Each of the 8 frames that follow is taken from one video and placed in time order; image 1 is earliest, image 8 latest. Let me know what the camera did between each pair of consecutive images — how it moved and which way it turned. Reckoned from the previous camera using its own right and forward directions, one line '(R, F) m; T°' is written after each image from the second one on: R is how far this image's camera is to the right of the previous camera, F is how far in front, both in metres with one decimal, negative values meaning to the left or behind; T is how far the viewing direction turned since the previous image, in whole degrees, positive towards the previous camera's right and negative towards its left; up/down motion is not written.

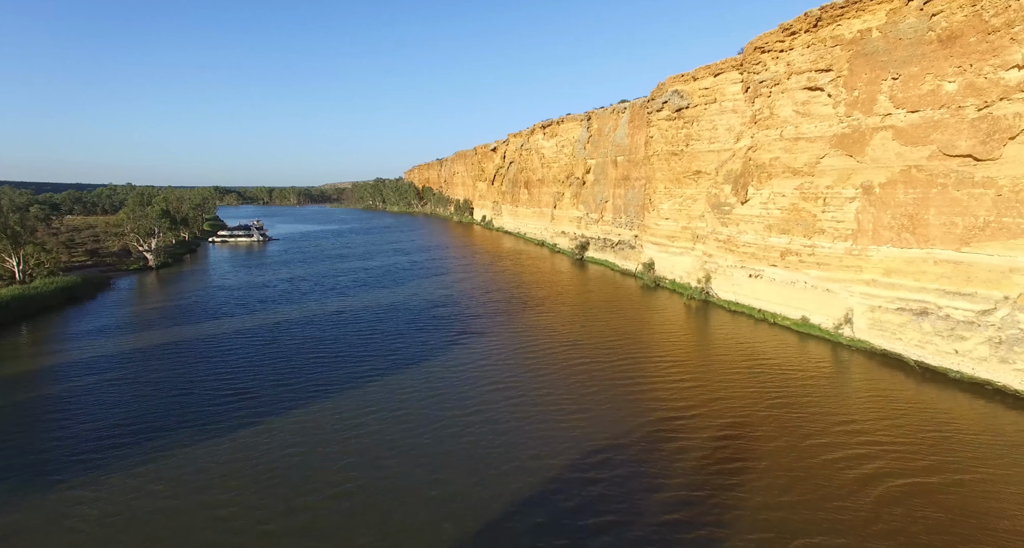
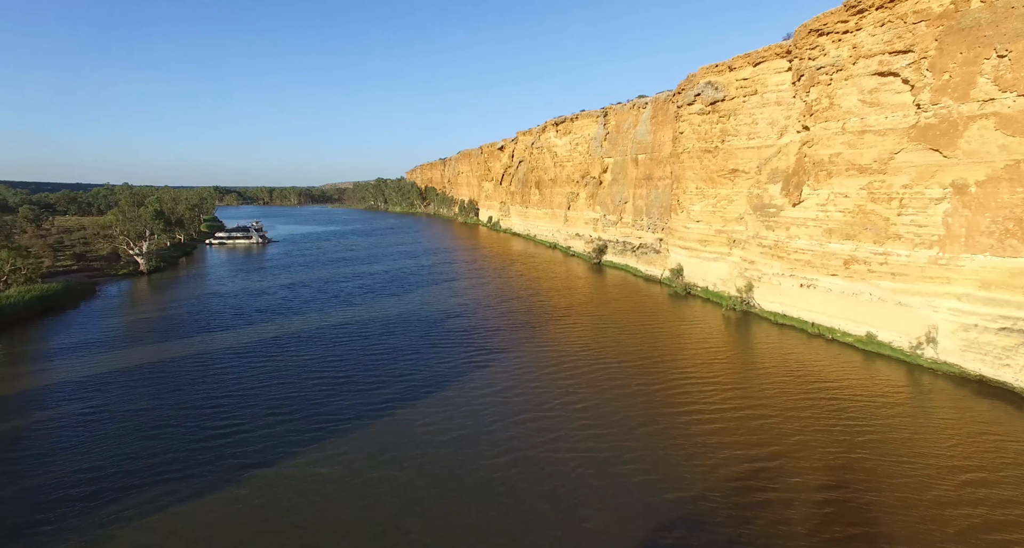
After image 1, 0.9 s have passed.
(-0.8, +2.0) m; 0°
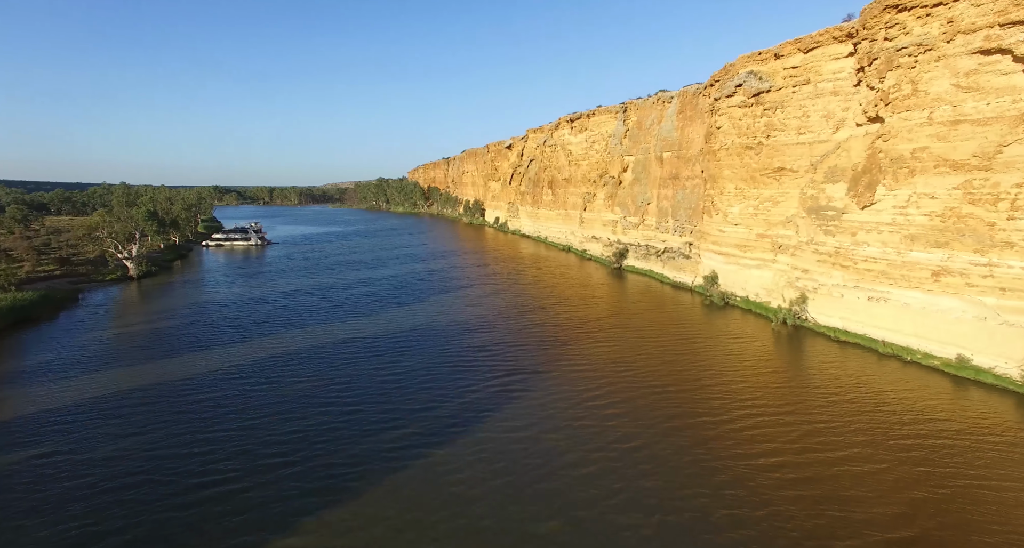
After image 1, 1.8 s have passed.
(-0.8, +2.1) m; 0°
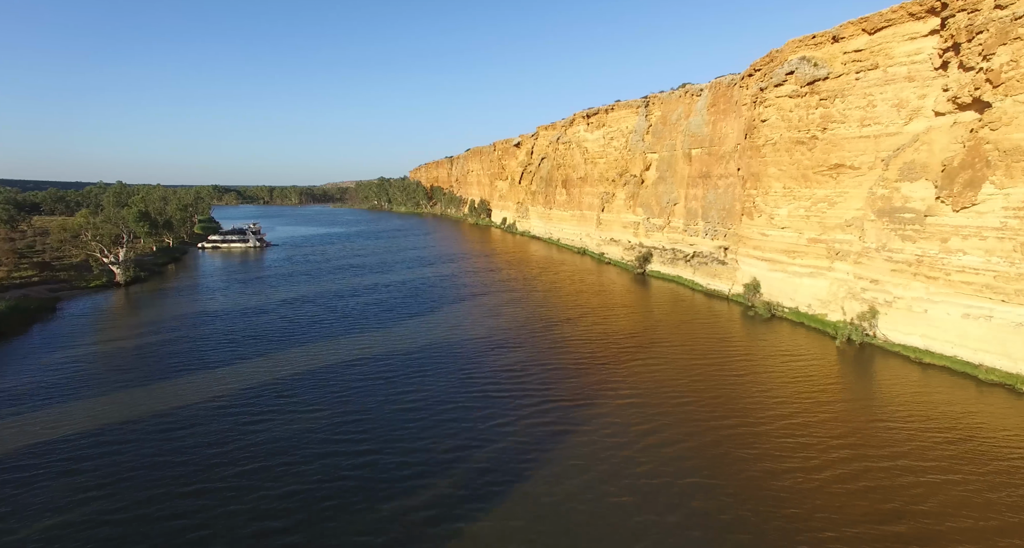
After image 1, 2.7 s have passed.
(-0.8, +2.2) m; 0°
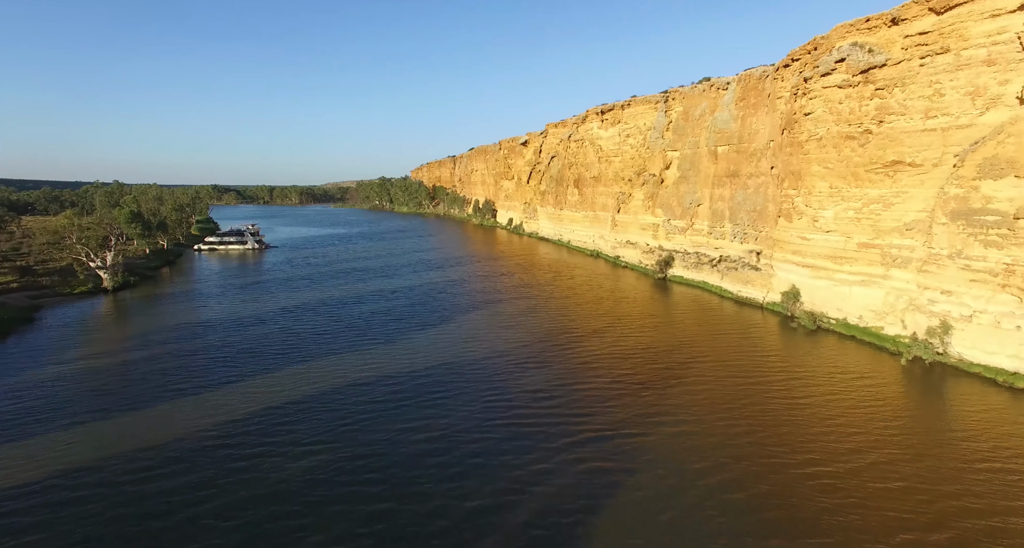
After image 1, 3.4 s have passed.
(-0.7, +1.8) m; 0°
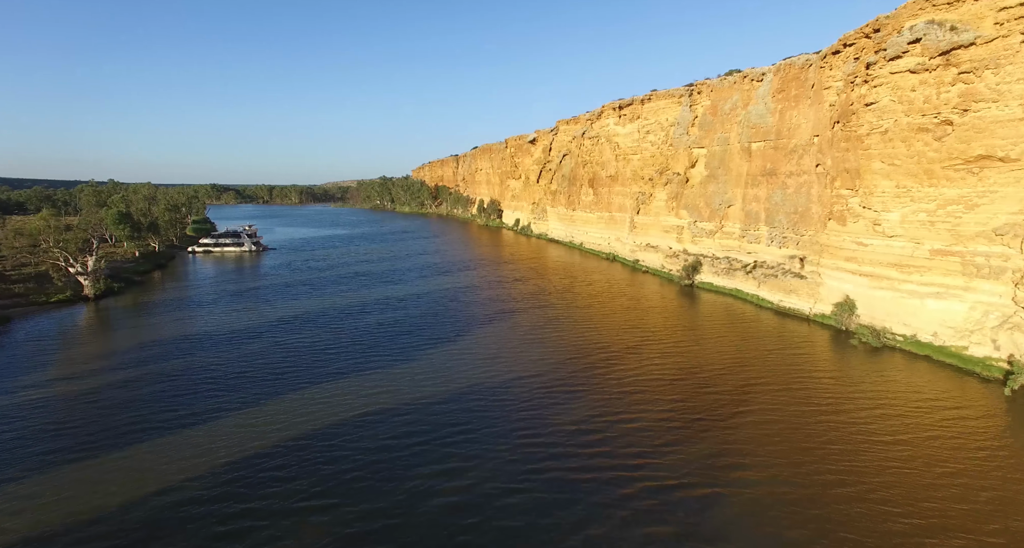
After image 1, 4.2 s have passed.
(-0.8, +2.1) m; 0°
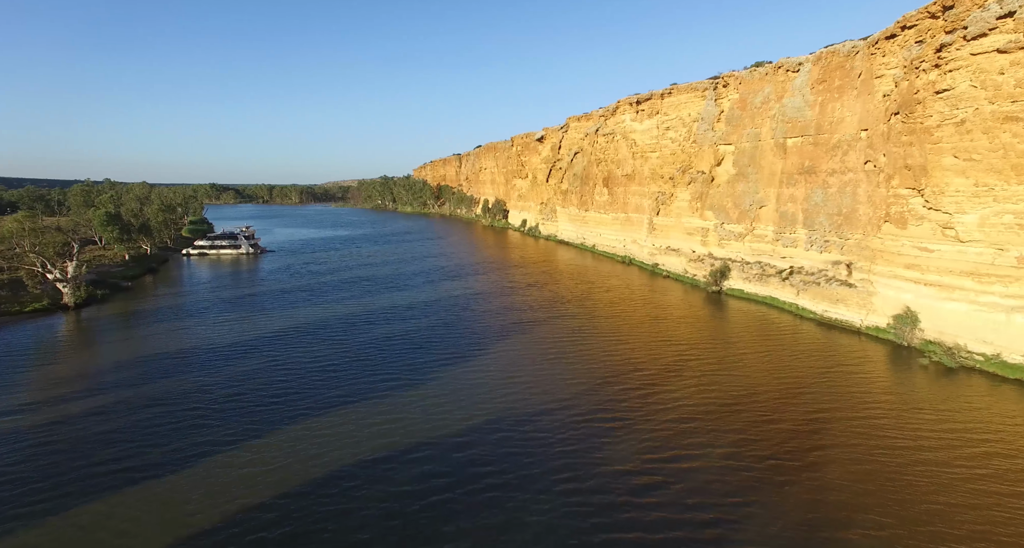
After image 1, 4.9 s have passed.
(-0.7, +1.9) m; 0°
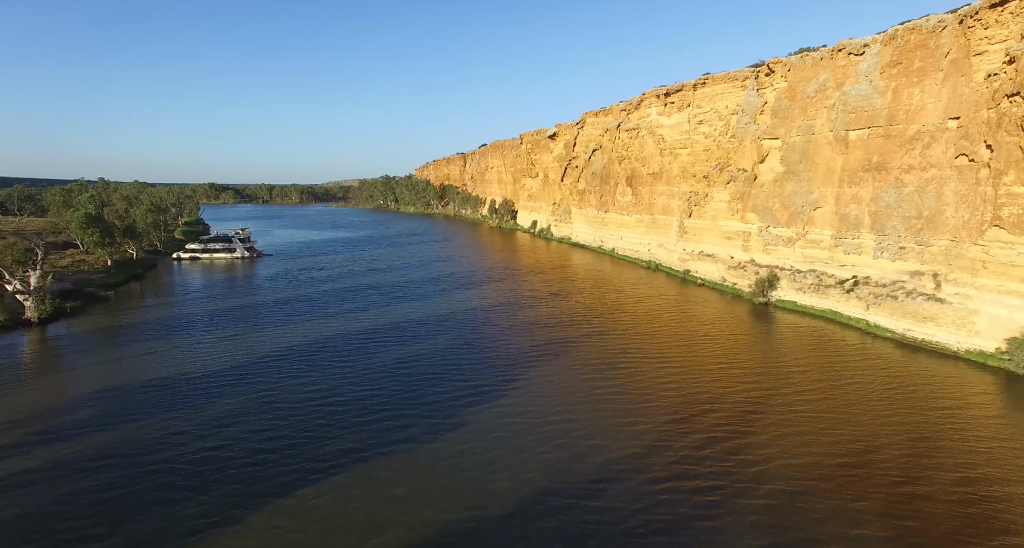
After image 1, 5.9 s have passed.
(-1.0, +2.8) m; 0°
